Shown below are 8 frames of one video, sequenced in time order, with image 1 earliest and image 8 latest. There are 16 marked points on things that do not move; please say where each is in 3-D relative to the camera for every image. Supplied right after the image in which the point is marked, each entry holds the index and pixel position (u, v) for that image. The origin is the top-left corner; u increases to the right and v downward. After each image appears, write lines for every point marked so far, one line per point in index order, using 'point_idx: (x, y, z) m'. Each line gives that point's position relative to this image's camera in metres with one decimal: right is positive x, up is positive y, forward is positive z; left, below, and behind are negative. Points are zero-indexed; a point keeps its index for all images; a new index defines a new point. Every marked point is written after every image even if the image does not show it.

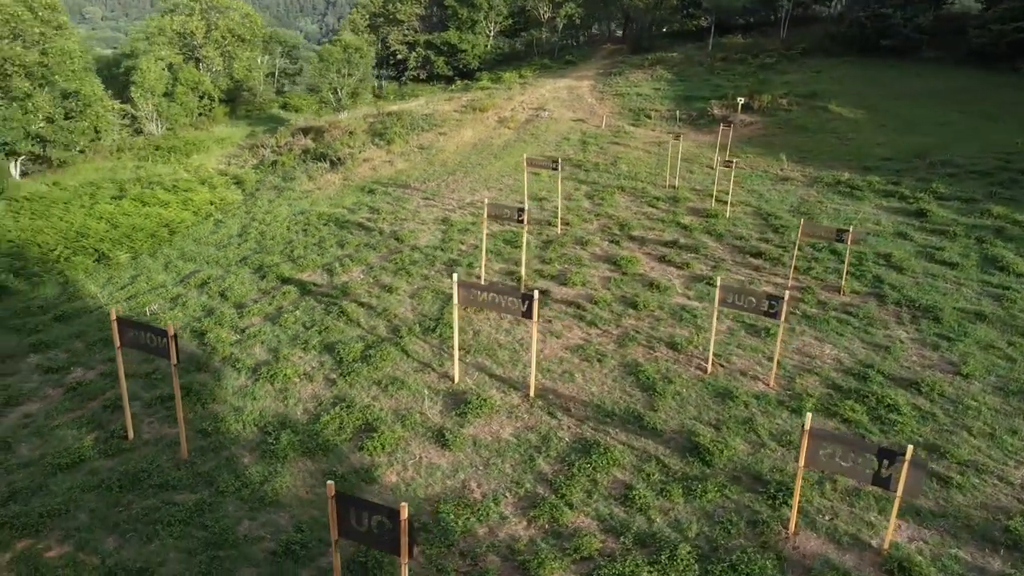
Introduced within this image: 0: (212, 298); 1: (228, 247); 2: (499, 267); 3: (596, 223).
0: (-5.1, -0.2, +13.7) m
1: (-5.6, +0.8, +15.9) m
2: (-0.2, +0.3, +14.1) m
3: (+1.6, +1.2, +15.7) m
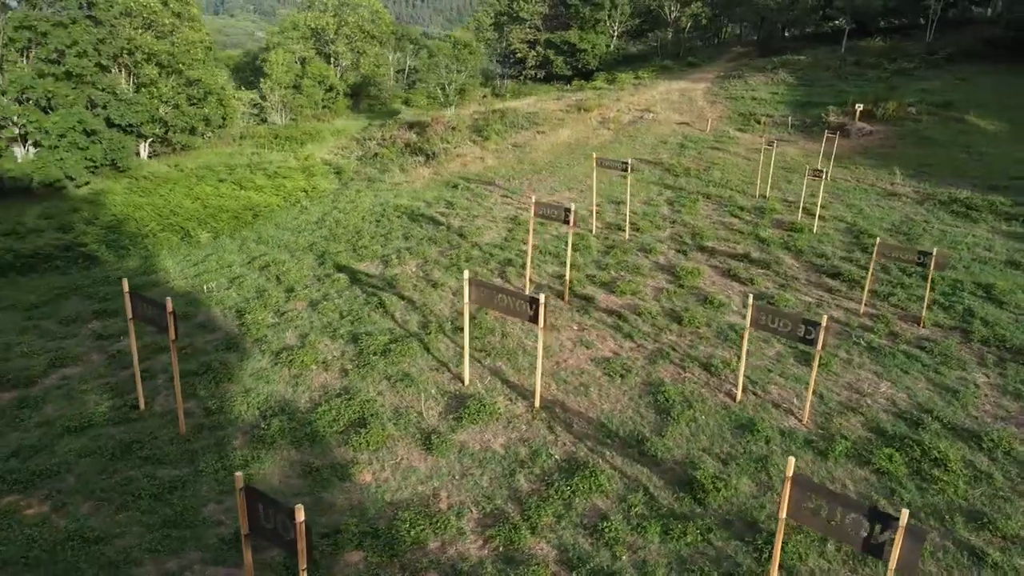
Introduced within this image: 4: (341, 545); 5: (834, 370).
0: (-4.3, +0.1, +14.0) m
1: (-4.2, +1.1, +16.2) m
2: (+0.7, +0.3, +13.4) m
3: (+2.8, +1.0, +14.6) m
4: (-1.6, -2.4, +7.4) m
5: (+3.9, -1.0, +9.8) m
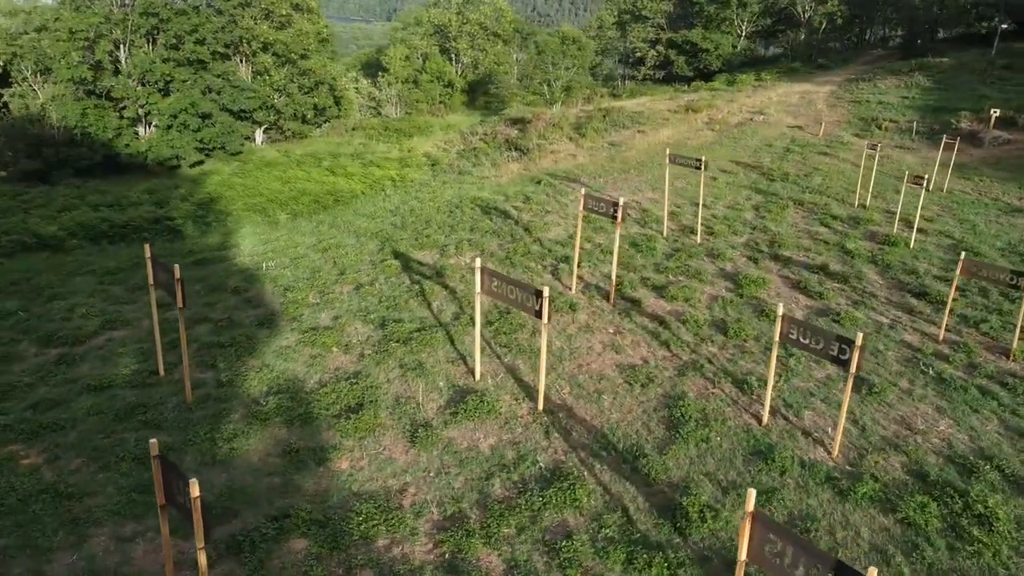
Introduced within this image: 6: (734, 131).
0: (-3.3, +0.4, +14.0) m
1: (-2.7, +1.4, +16.2) m
2: (+1.5, +0.3, +12.6) m
3: (+3.9, +0.8, +13.4) m
4: (-2.0, -2.1, +7.1) m
5: (+3.9, -1.2, +8.5) m
6: (+5.3, +3.8, +19.4) m
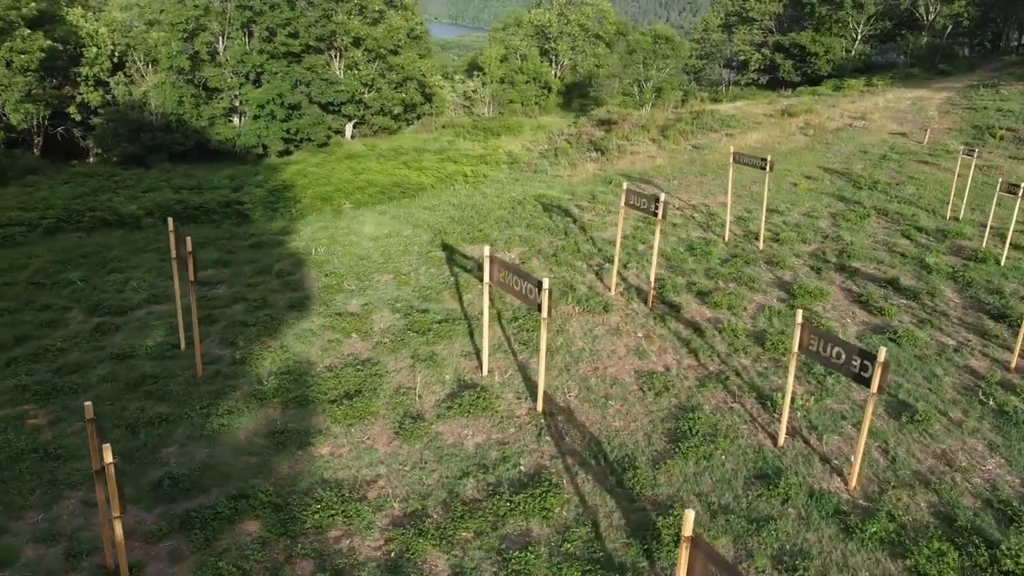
0: (-2.4, +0.6, +13.9) m
1: (-1.5, +1.5, +16.0) m
2: (+2.1, +0.2, +11.8) m
3: (+4.6, +0.6, +12.3) m
4: (-2.3, -1.9, +6.8) m
5: (+3.8, -1.3, +7.3) m
6: (+7.0, +3.4, +18.0) m
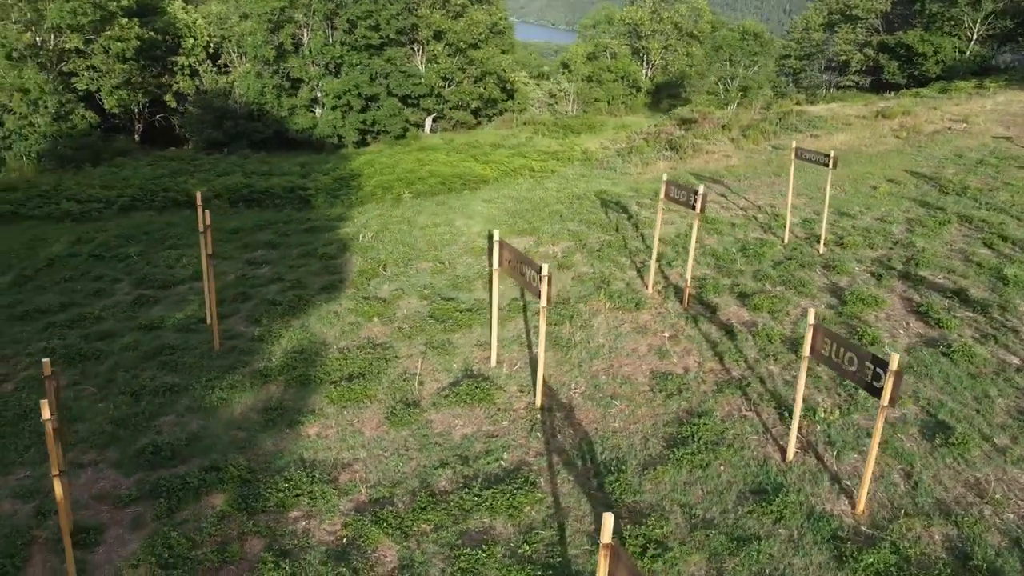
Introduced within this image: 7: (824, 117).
0: (-1.6, +0.8, +13.7) m
1: (-0.4, +1.6, +15.7) m
2: (+2.6, +0.2, +11.1) m
3: (+5.1, +0.5, +11.2) m
4: (-2.5, -1.6, +6.7) m
5: (+3.6, -1.3, +6.4) m
6: (+8.4, +3.1, +16.6) m
7: (+7.7, +4.2, +19.9) m
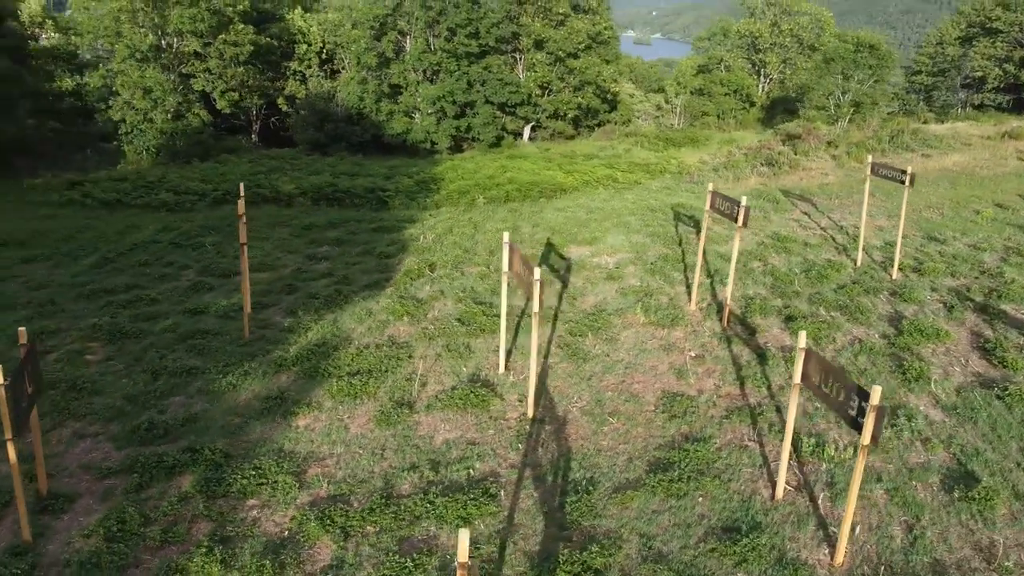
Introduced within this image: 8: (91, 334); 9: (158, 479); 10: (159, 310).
0: (-0.6, +0.7, +13.6) m
1: (+1.0, +1.4, +15.4) m
2: (+3.0, -0.1, +10.3) m
3: (+5.6, +0.1, +10.0) m
4: (-2.7, -1.5, +6.8) m
5: (+3.2, -1.6, +5.6) m
6: (+9.9, +2.3, +14.9) m
7: (+9.8, +3.4, +18.3) m
8: (-5.1, -0.6, +9.9) m
9: (-2.9, -1.6, +6.6) m
10: (-4.7, -0.3, +10.8) m
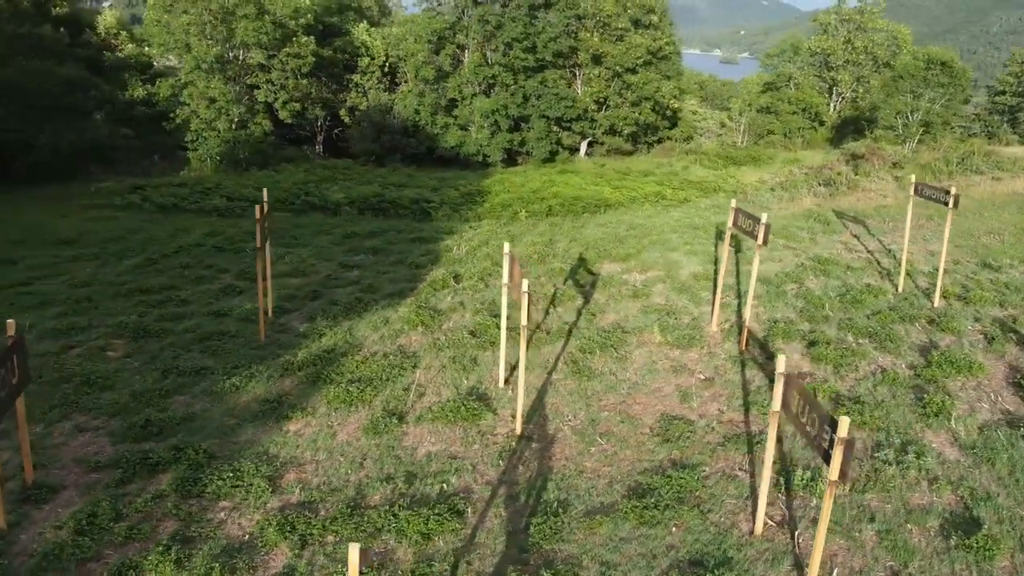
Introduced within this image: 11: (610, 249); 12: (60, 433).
0: (0.0, +0.5, +13.5) m
1: (+1.7, +1.1, +15.1) m
2: (+3.2, -0.3, +9.8) m
3: (+5.8, -0.3, +9.3) m
4: (-2.9, -1.5, +6.8) m
5: (+2.9, -1.7, +5.0) m
6: (+10.6, +1.7, +13.8) m
7: (+10.8, +2.7, +17.2) m
8: (-5.0, -0.5, +10.2) m
9: (-3.1, -1.5, +6.7) m
10: (-4.4, -0.3, +11.0) m
11: (+1.6, +0.6, +13.6) m
12: (-4.3, -1.4, +7.6) m
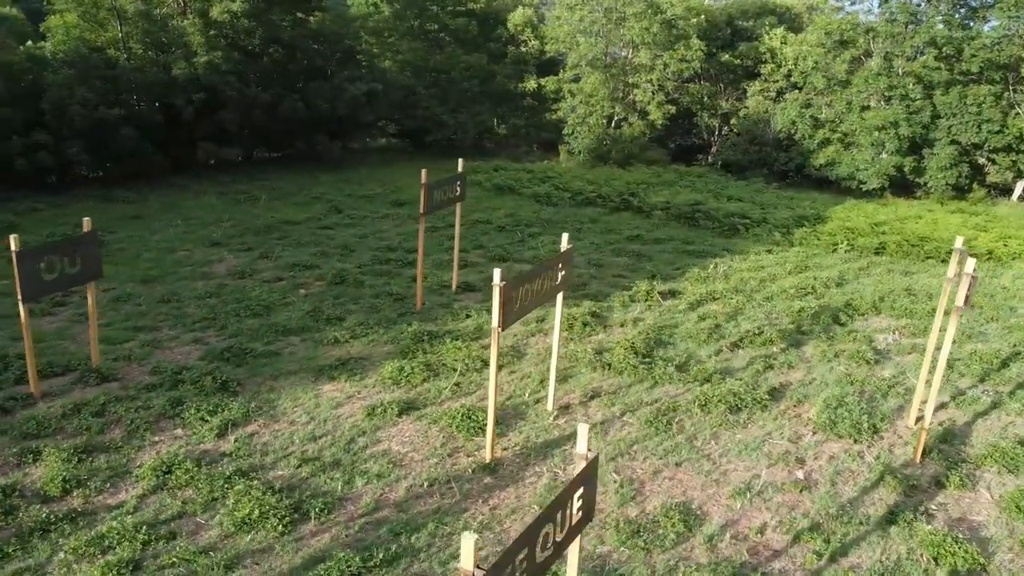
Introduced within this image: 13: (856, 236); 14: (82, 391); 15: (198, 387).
0: (+3.5, 0.0, +11.0) m
1: (+5.9, +0.1, +11.4) m
2: (+4.0, -1.1, +6.2) m
3: (+5.9, -1.5, +4.4) m
4: (-2.8, -0.8, +7.1) m
5: (+0.9, -2.0, +2.4) m
6: (+12.6, -0.9, +5.5) m
7: (+14.8, -0.2, +8.2) m
8: (-2.5, +0.2, +10.9) m
9: (-3.1, -0.9, +7.1) m
10: (-1.6, +0.2, +11.4) m
11: (+4.9, -0.2, +10.2) m
12: (-3.5, -0.5, +8.5) m
13: (+5.8, +0.9, +13.7) m
14: (-3.8, -0.9, +7.0) m
15: (-2.7, -0.8, +7.0) m
